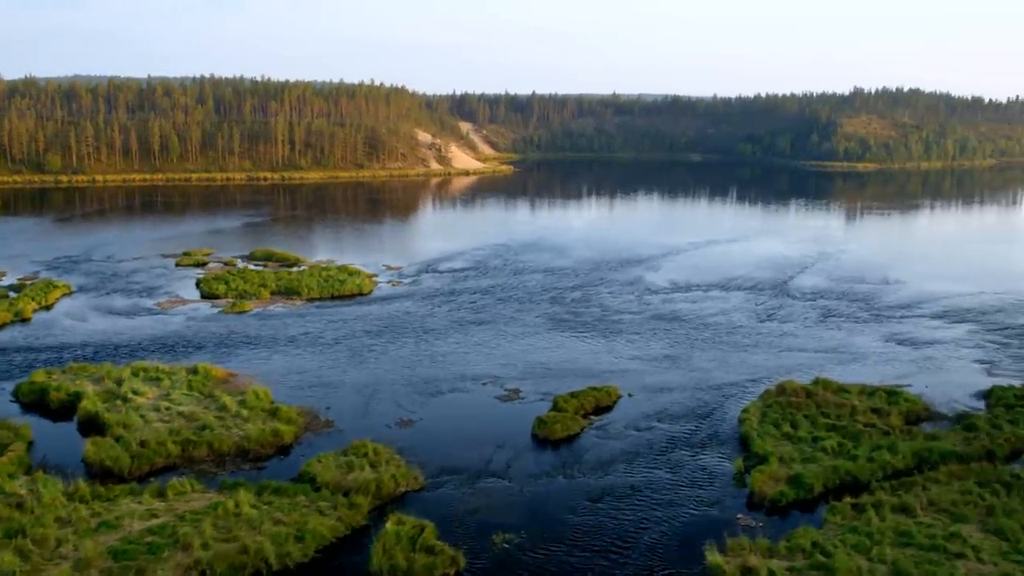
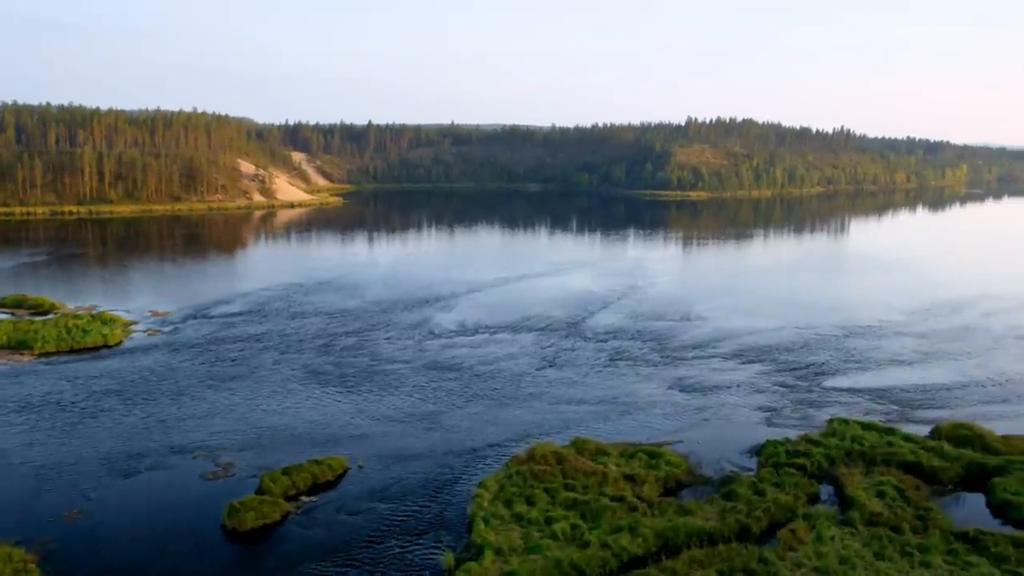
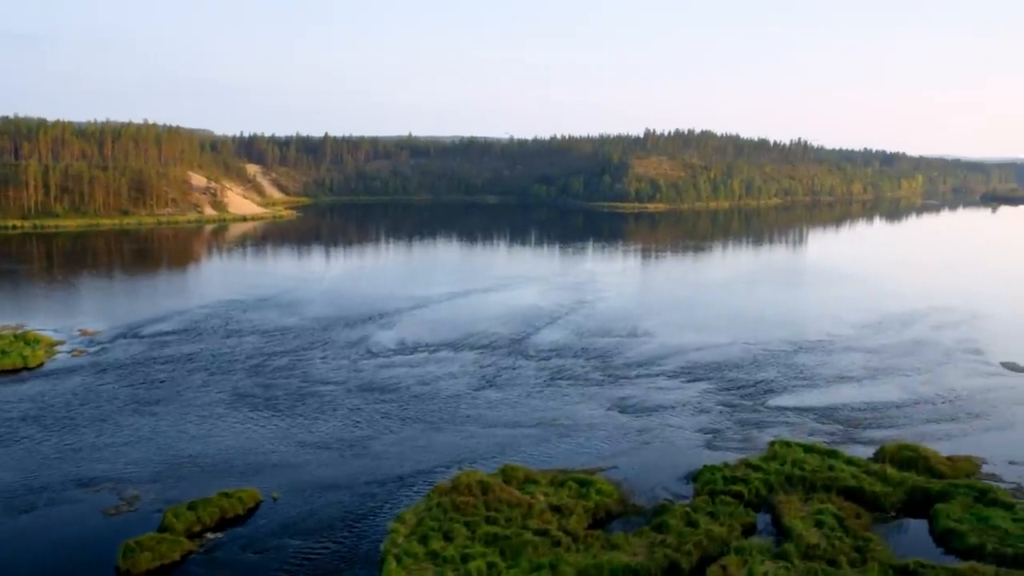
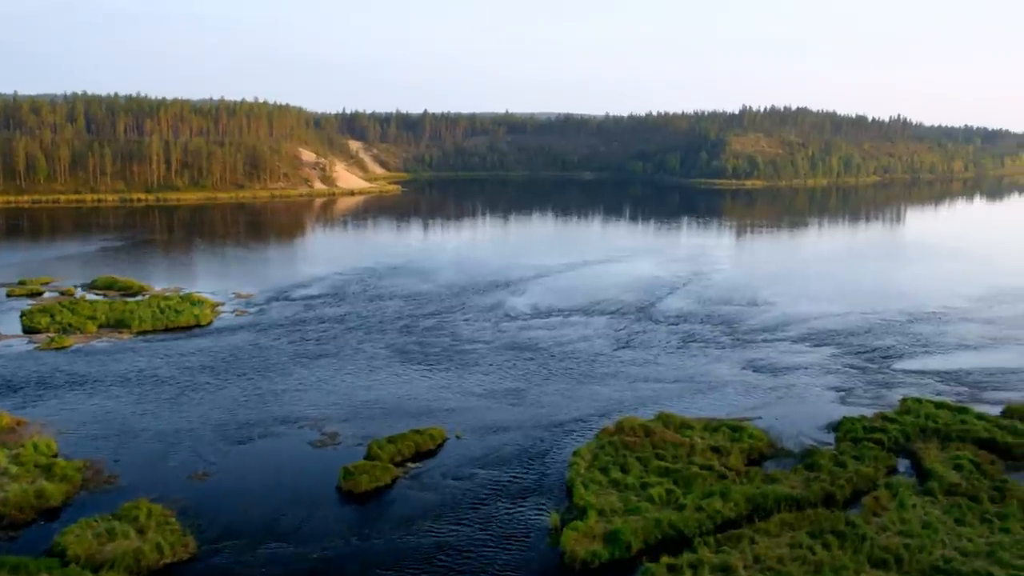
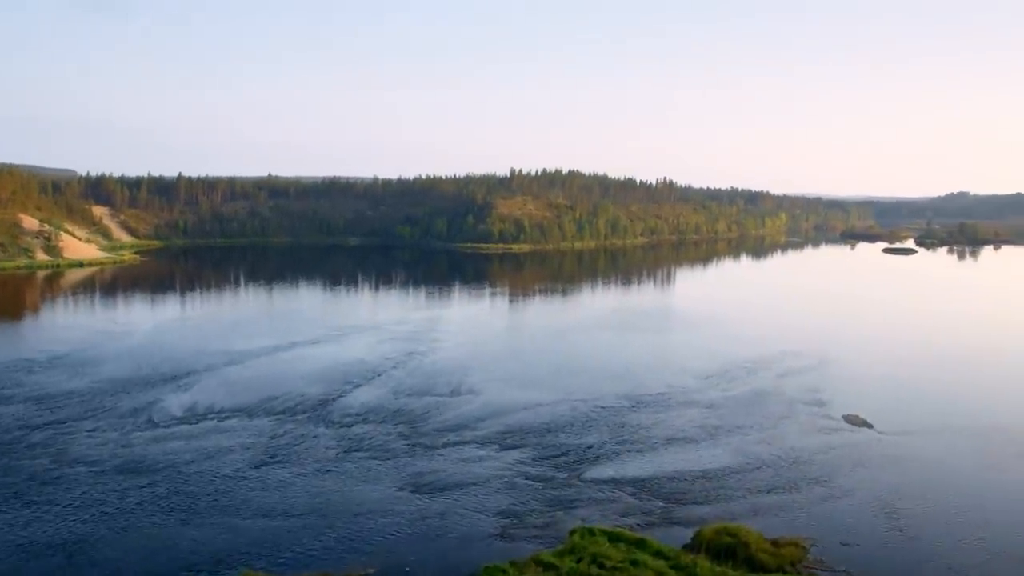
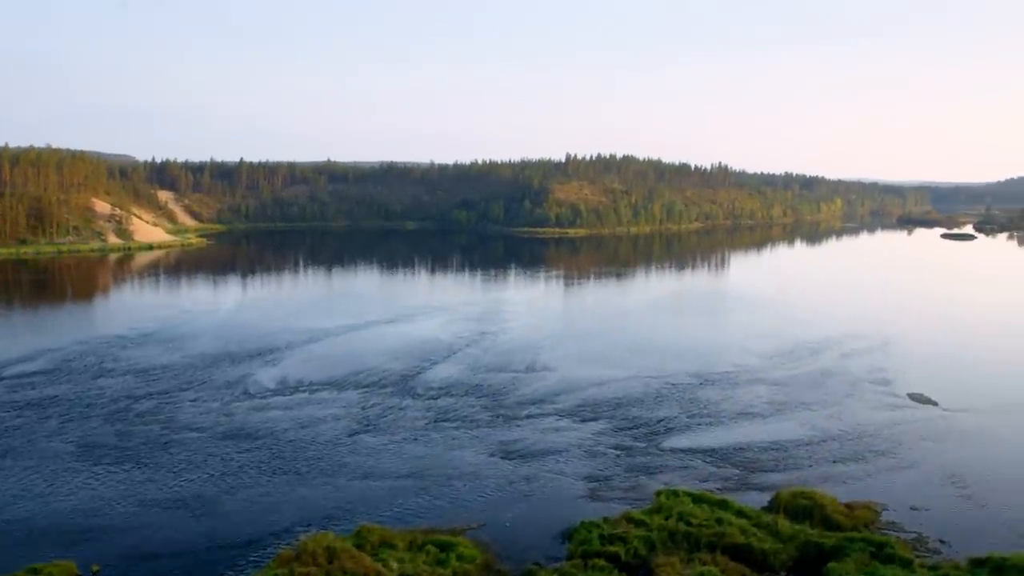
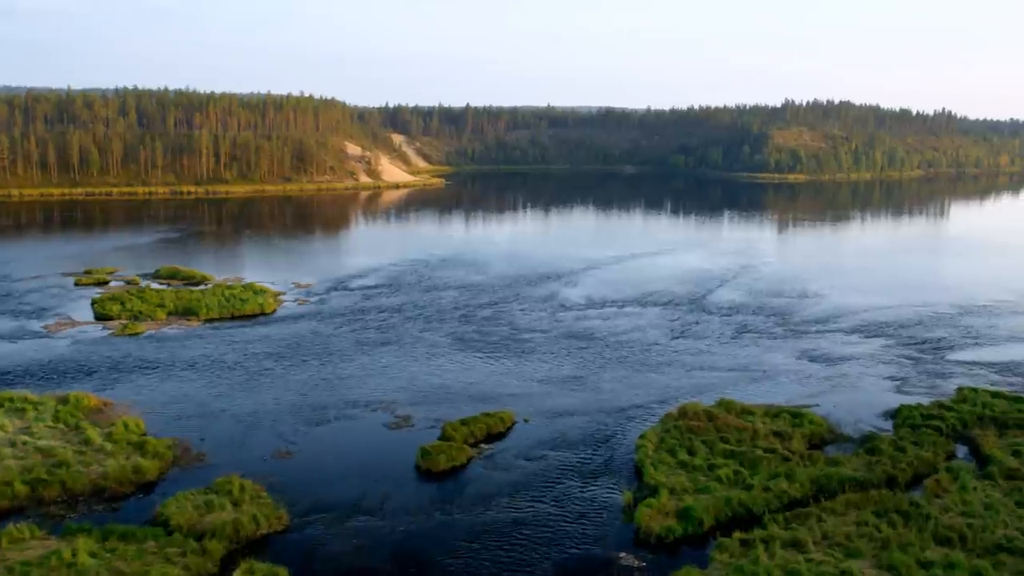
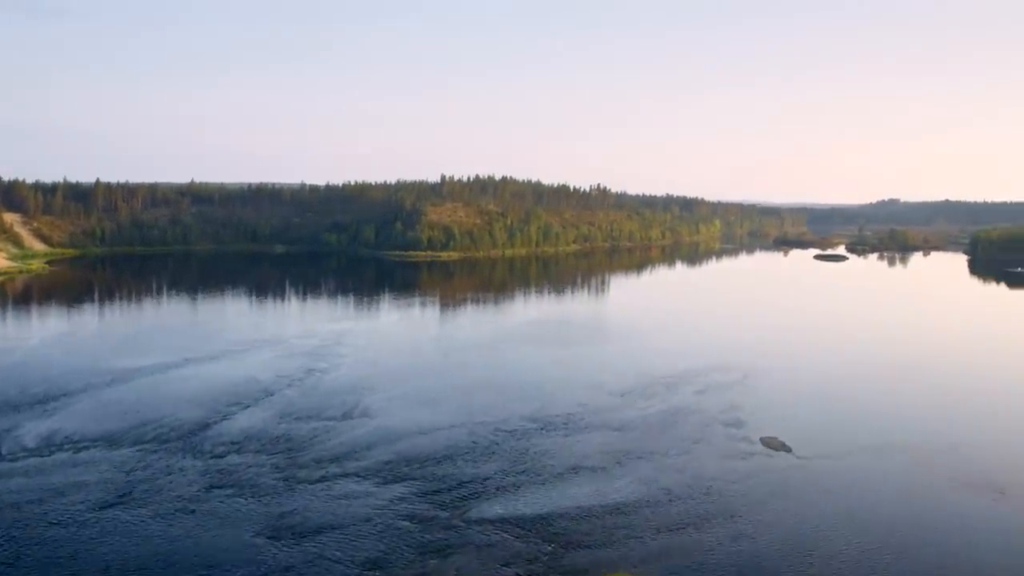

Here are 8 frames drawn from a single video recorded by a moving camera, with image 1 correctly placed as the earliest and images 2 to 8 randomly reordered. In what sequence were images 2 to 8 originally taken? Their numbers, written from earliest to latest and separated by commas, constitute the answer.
7, 4, 2, 3, 6, 5, 8
